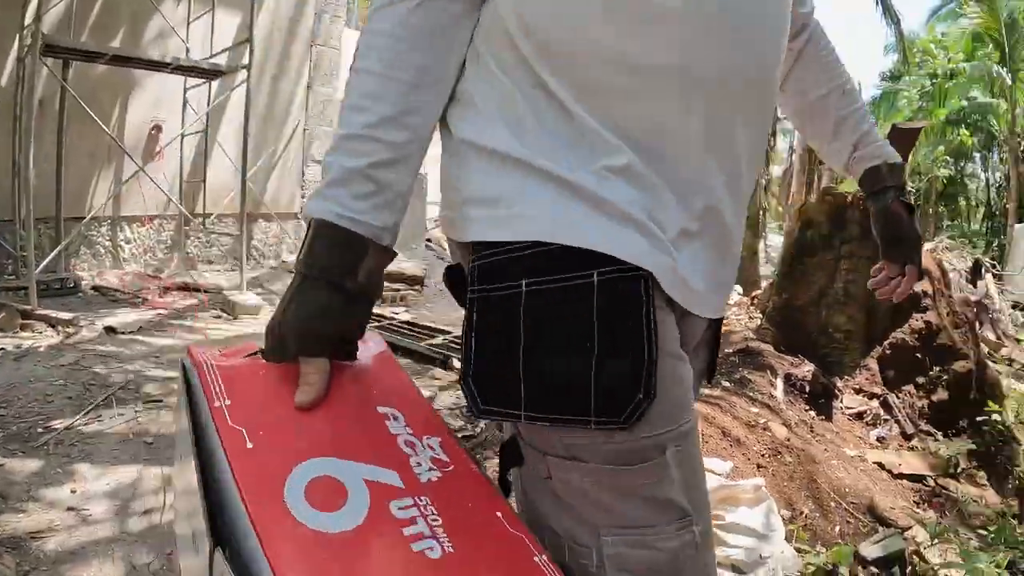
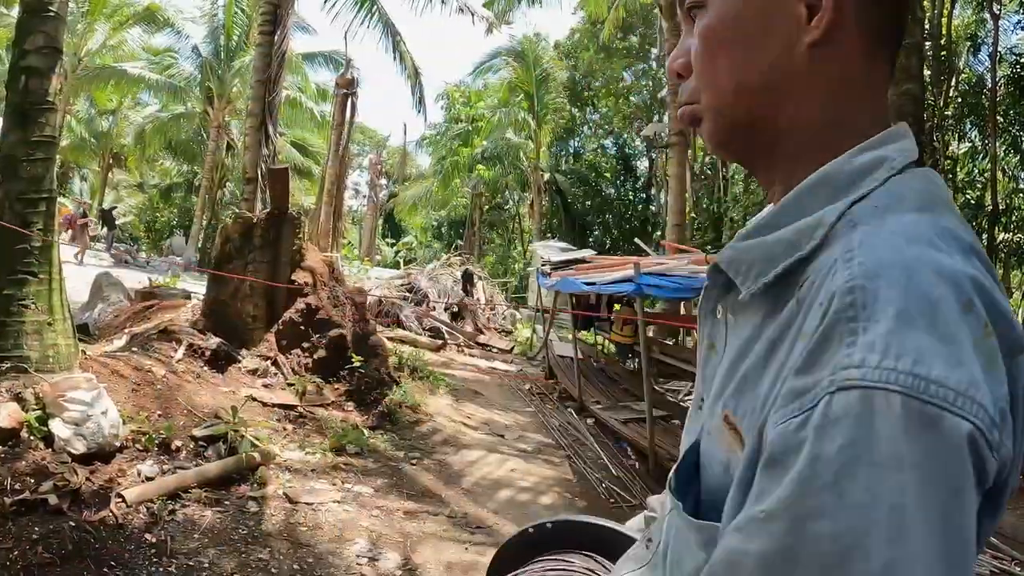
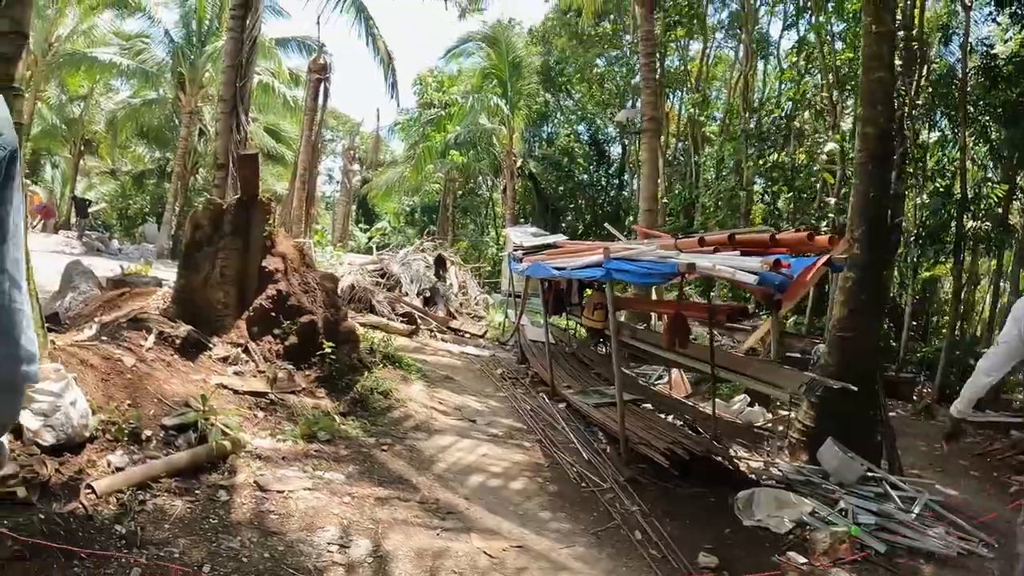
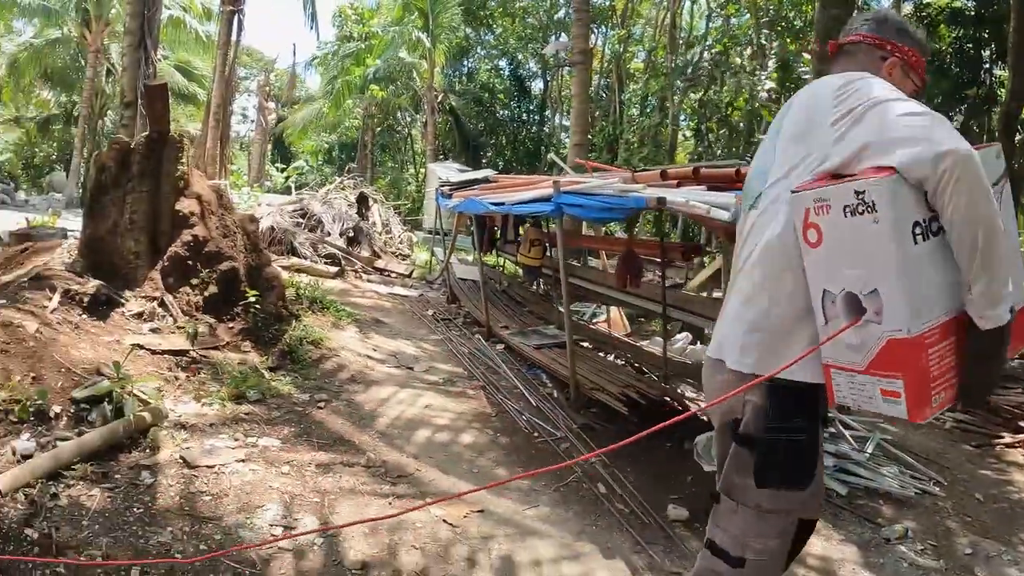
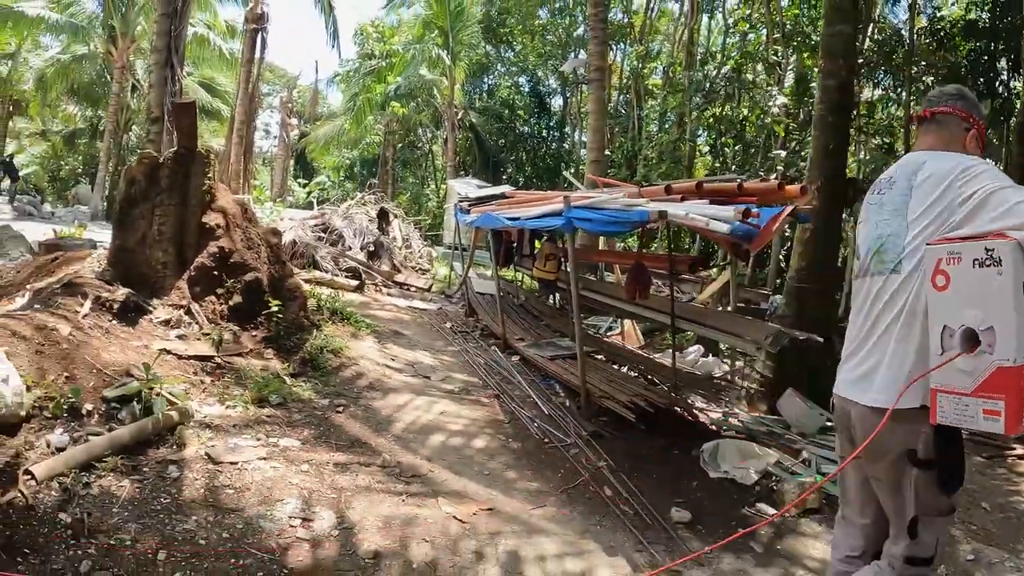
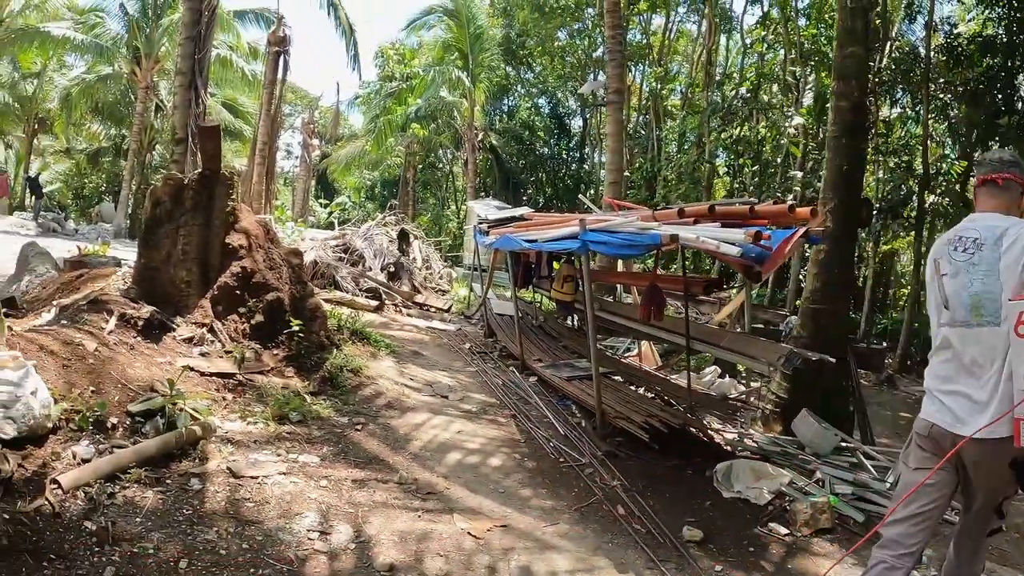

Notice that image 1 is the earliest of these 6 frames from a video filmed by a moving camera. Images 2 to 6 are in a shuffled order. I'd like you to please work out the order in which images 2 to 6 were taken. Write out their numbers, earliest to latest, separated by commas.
4, 5, 6, 3, 2
